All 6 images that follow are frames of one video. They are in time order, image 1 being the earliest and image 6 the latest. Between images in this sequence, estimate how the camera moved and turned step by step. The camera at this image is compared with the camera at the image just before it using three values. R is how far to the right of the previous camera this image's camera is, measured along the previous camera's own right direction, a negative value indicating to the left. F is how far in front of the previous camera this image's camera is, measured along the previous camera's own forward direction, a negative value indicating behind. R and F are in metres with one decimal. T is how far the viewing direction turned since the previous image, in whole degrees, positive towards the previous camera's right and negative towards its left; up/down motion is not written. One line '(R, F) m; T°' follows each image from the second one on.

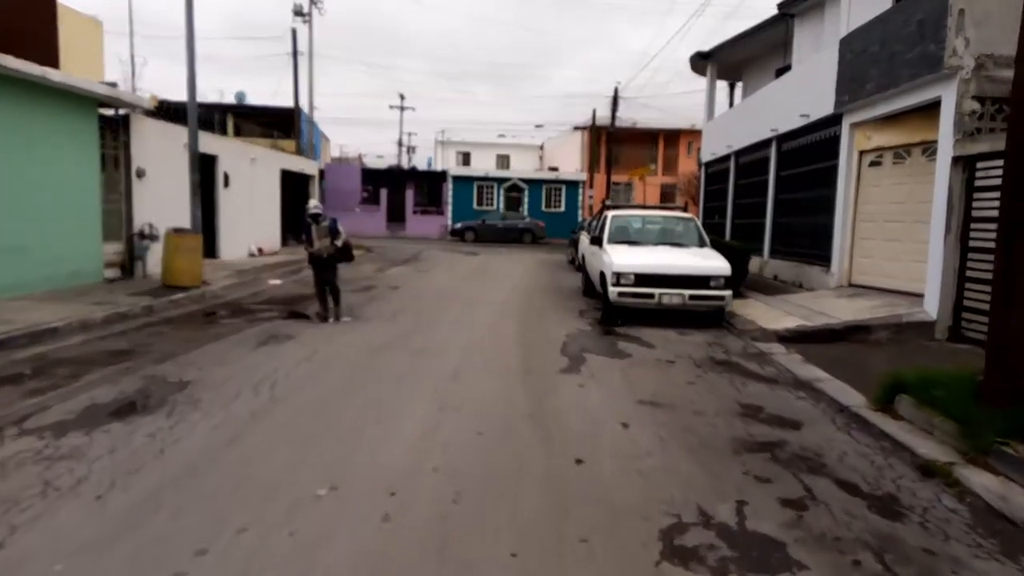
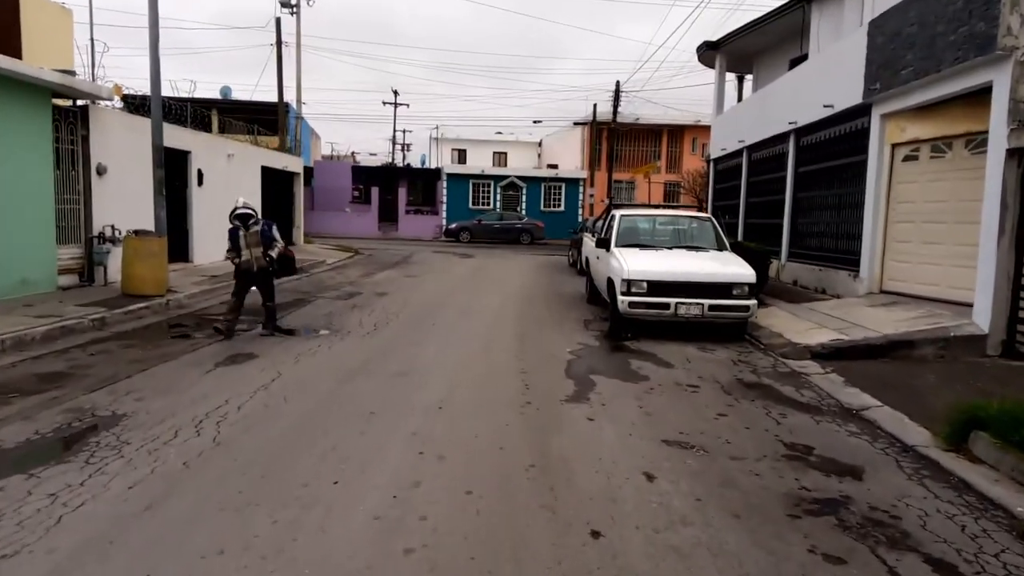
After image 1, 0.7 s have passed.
(0.0, +1.1) m; 0°
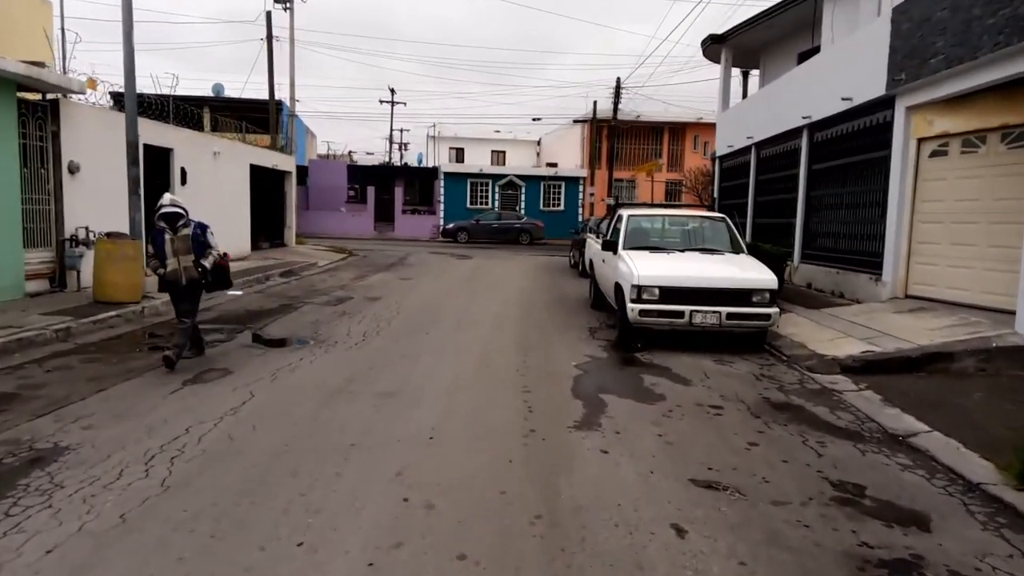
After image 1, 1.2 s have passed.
(0.0, +0.8) m; 0°
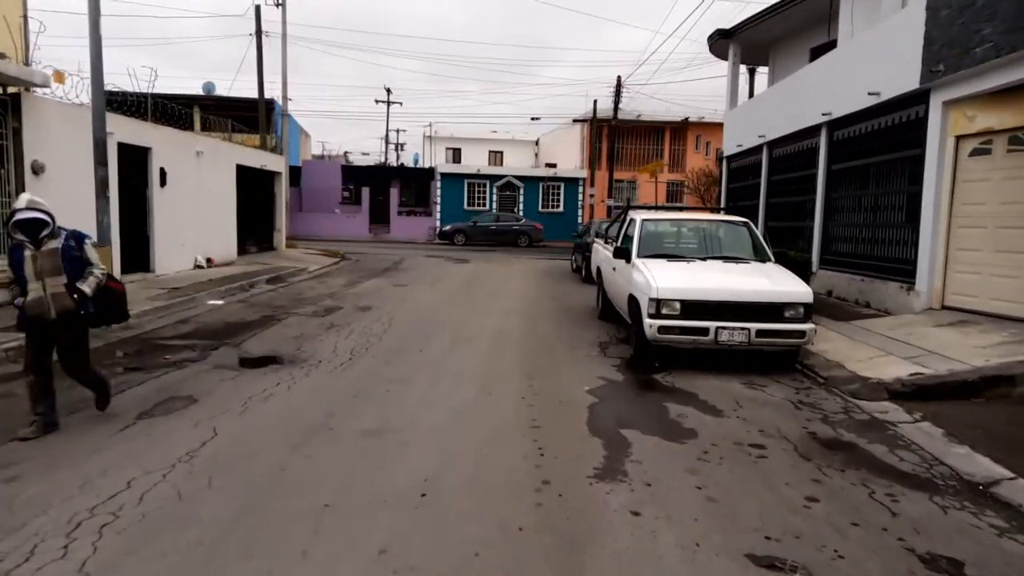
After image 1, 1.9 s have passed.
(-0.1, +0.9) m; 0°
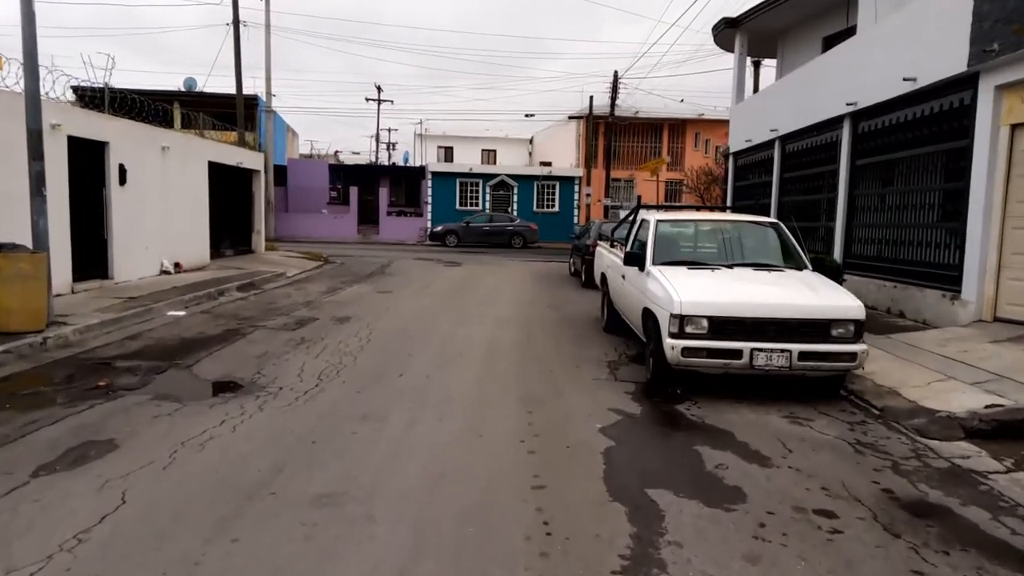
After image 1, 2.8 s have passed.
(0.0, +1.3) m; +1°
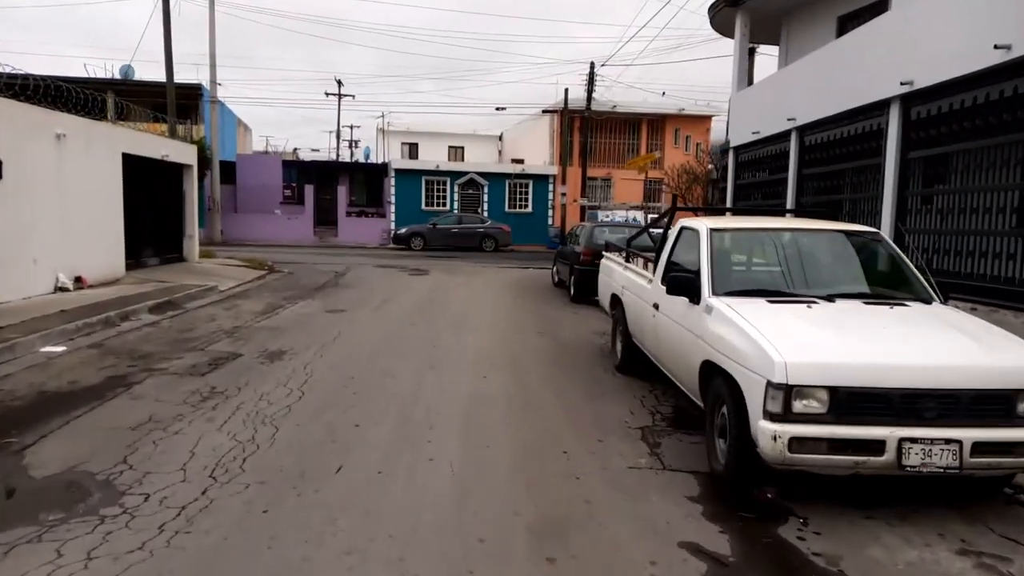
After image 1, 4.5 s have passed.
(-0.2, +2.5) m; +3°
